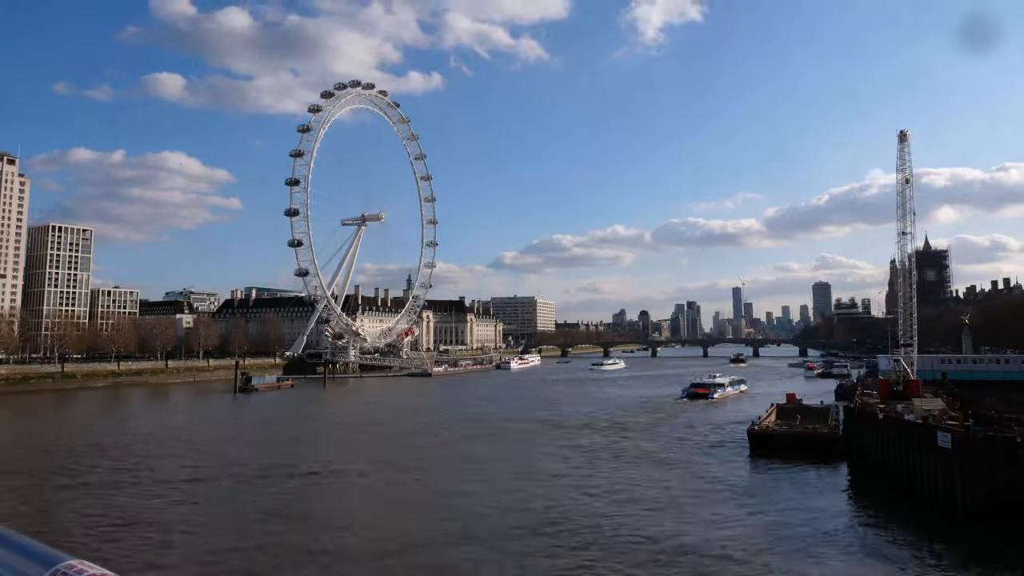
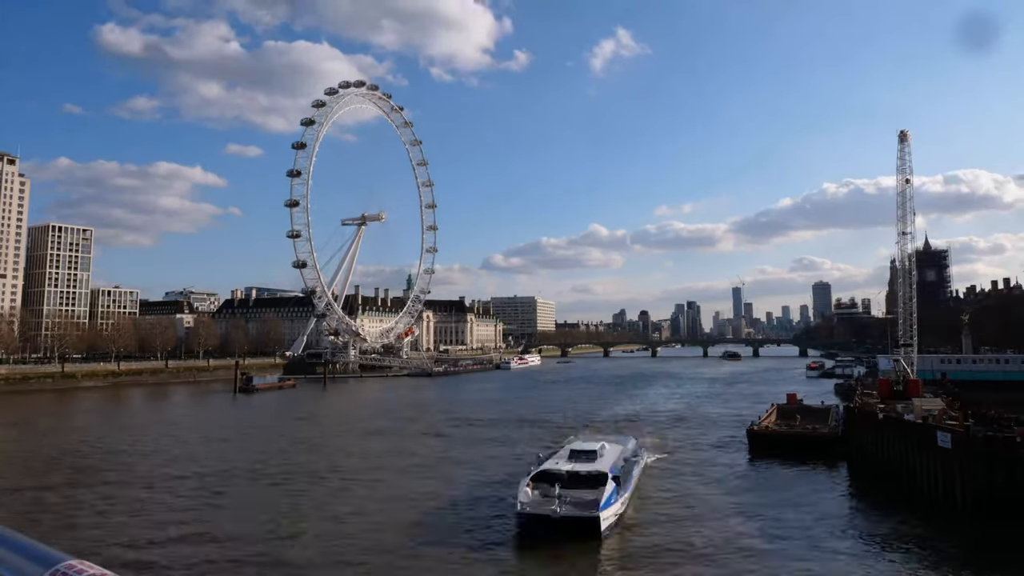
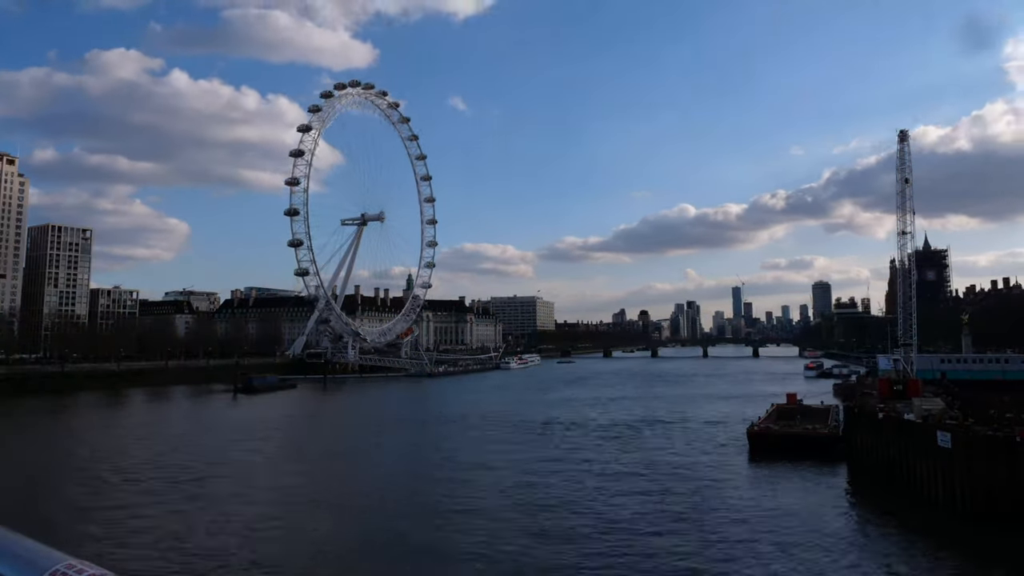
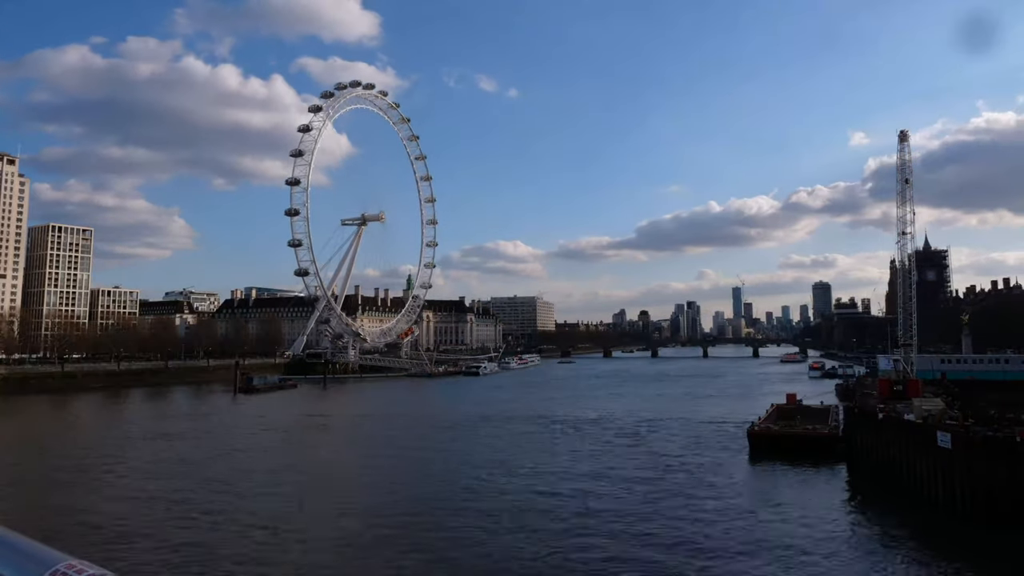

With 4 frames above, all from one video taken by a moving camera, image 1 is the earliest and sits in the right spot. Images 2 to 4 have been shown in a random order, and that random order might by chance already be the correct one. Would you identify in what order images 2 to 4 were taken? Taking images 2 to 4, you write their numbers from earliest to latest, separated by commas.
2, 4, 3
